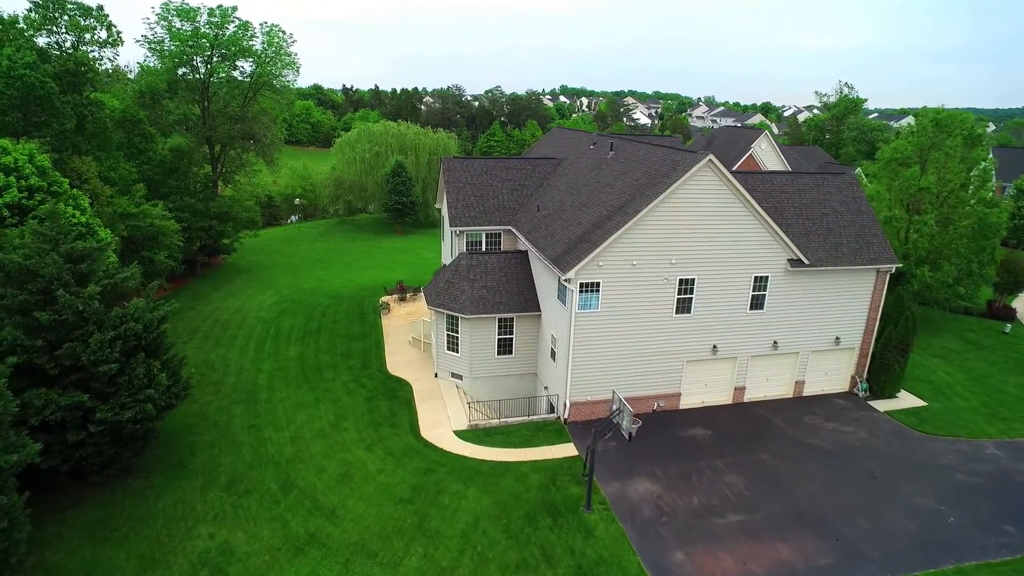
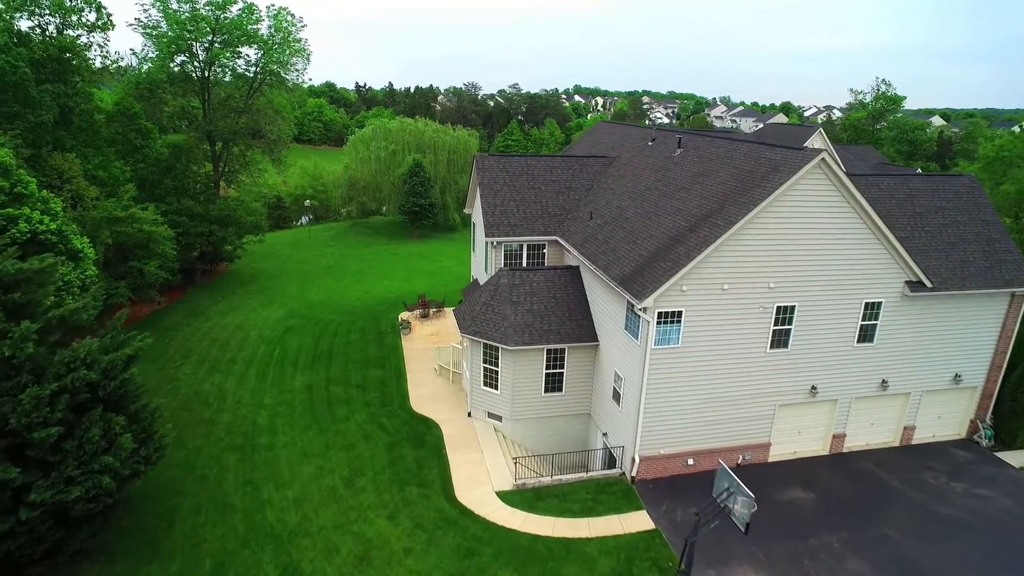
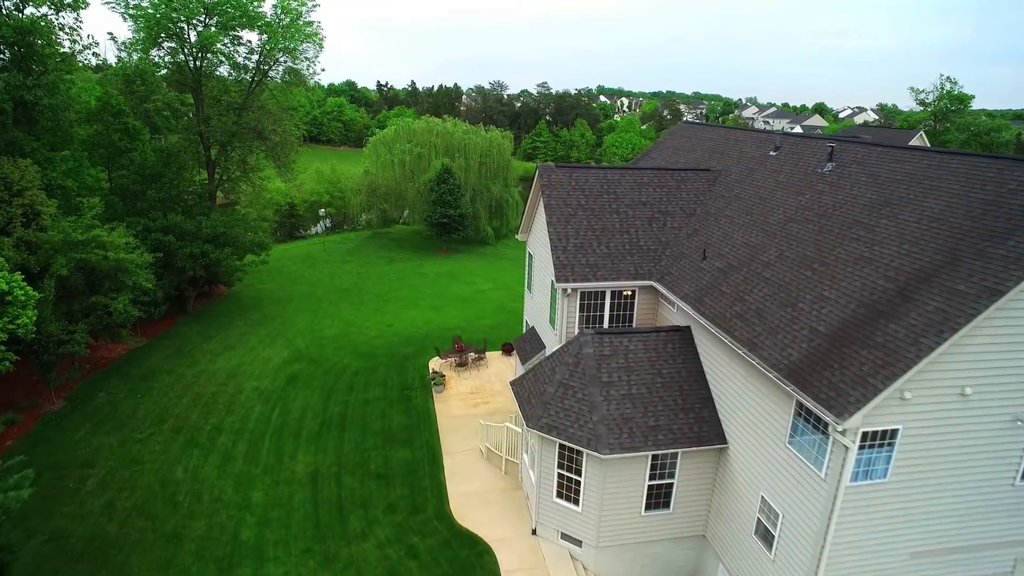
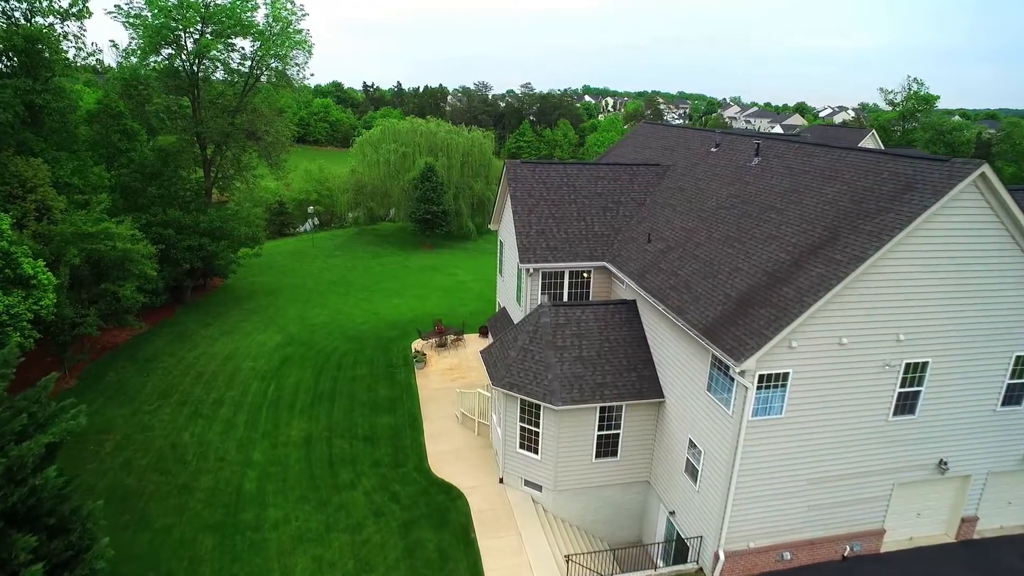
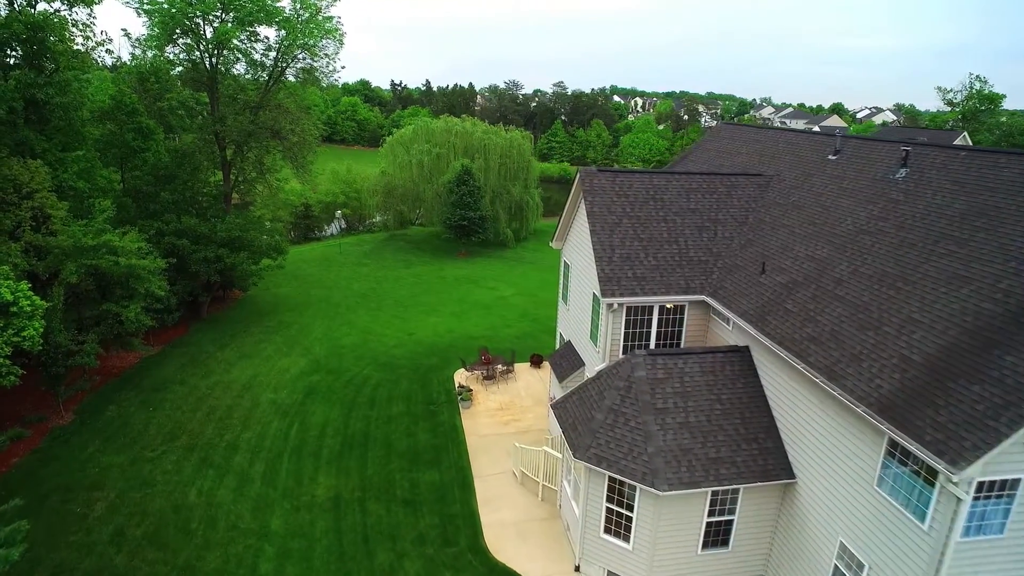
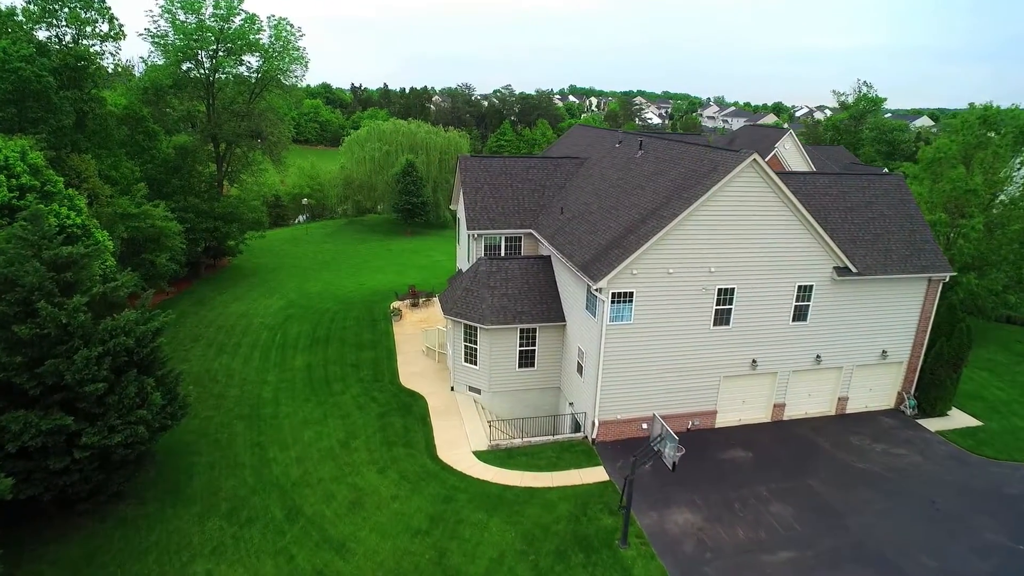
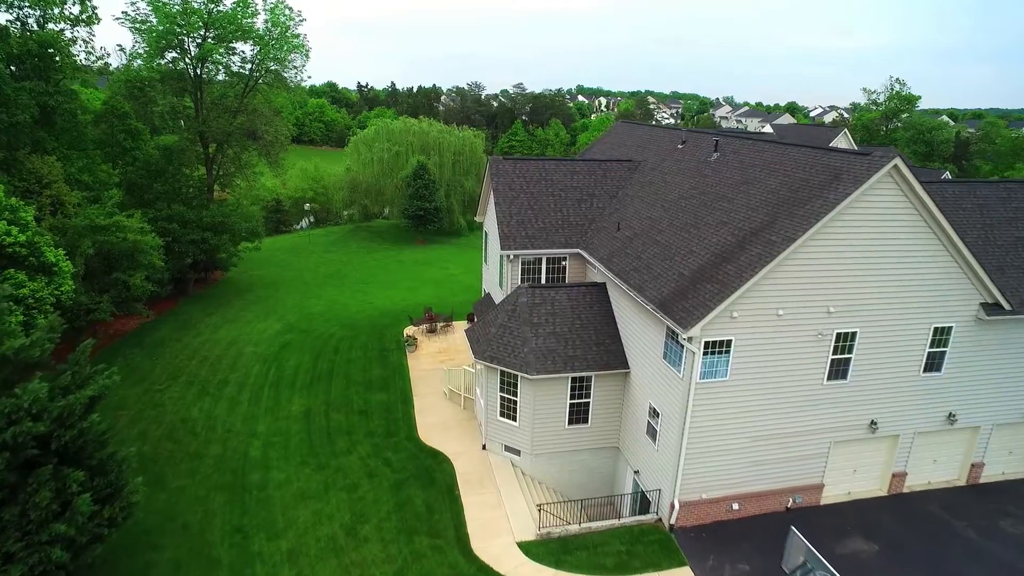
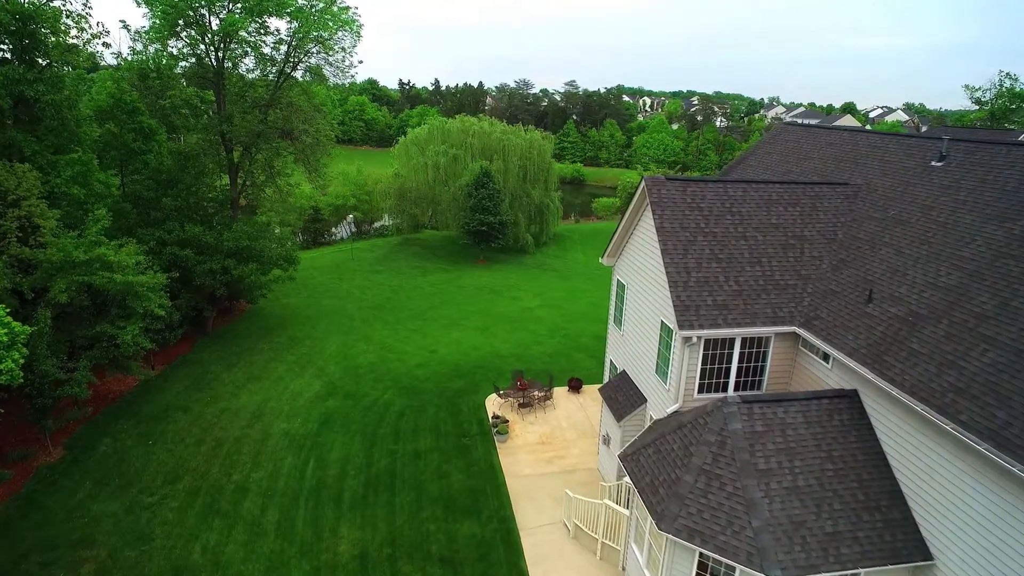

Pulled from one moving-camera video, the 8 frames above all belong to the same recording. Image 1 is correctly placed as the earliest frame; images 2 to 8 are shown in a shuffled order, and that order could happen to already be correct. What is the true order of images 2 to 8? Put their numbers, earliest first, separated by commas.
6, 2, 7, 4, 3, 5, 8
